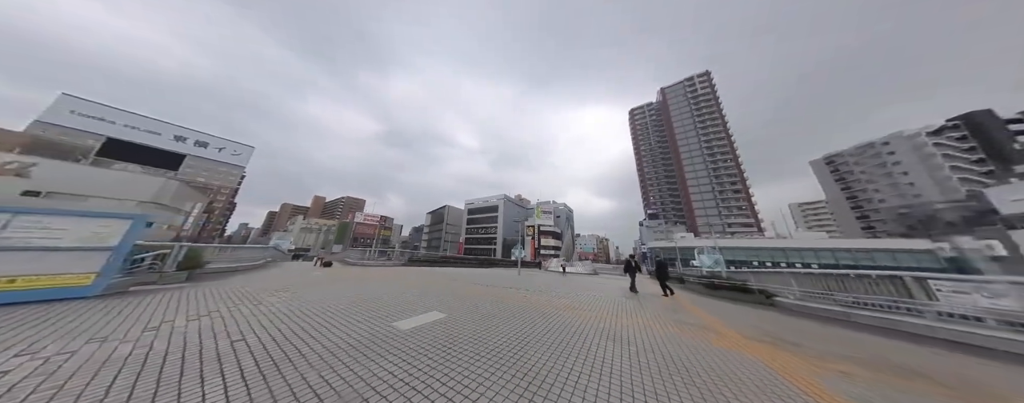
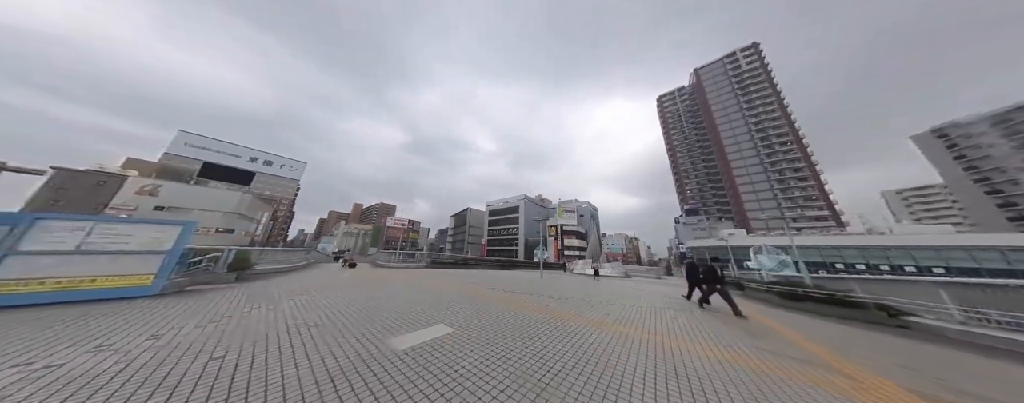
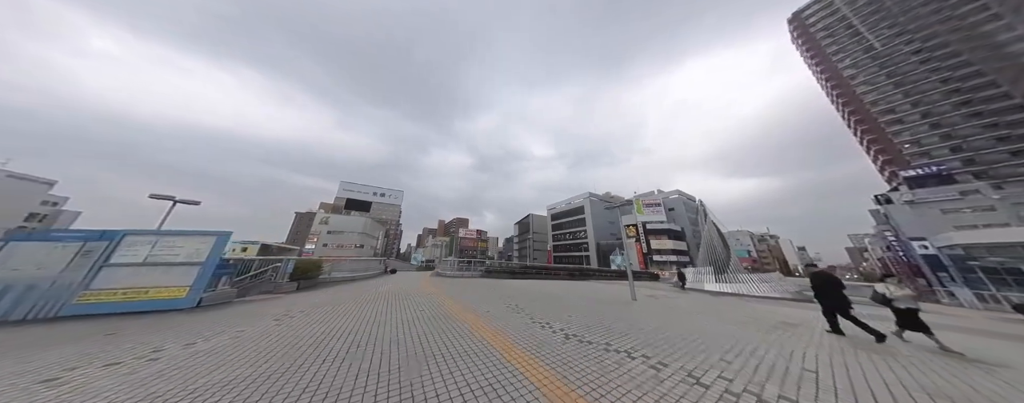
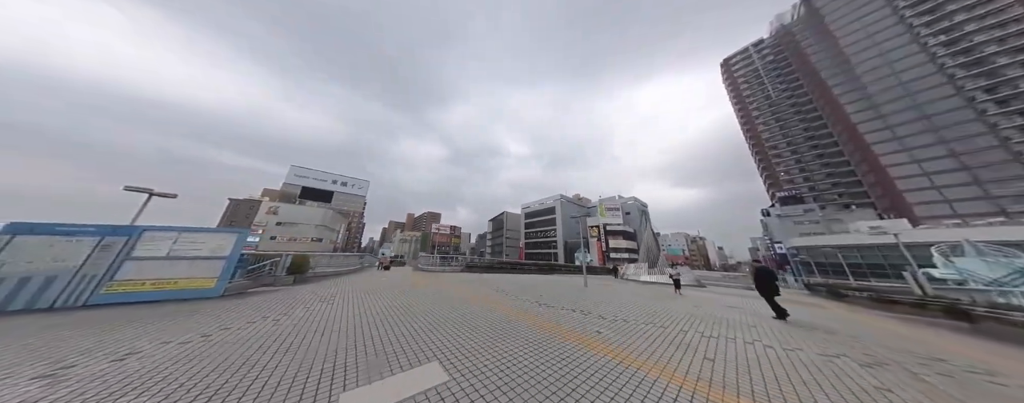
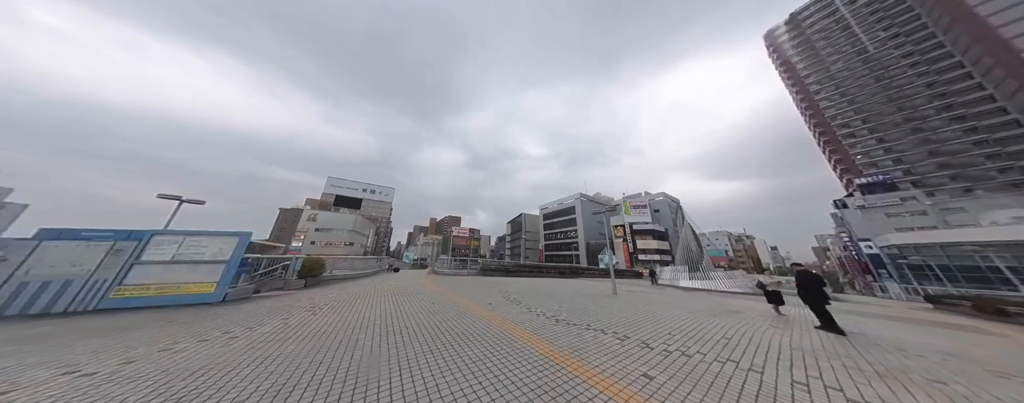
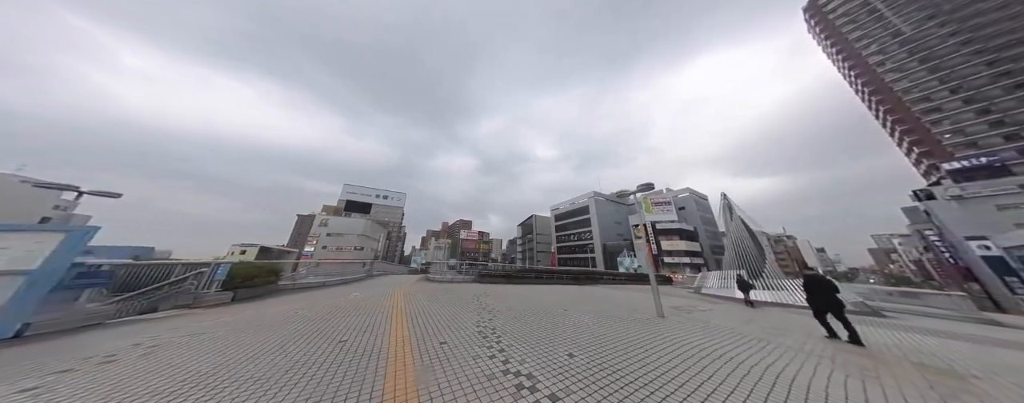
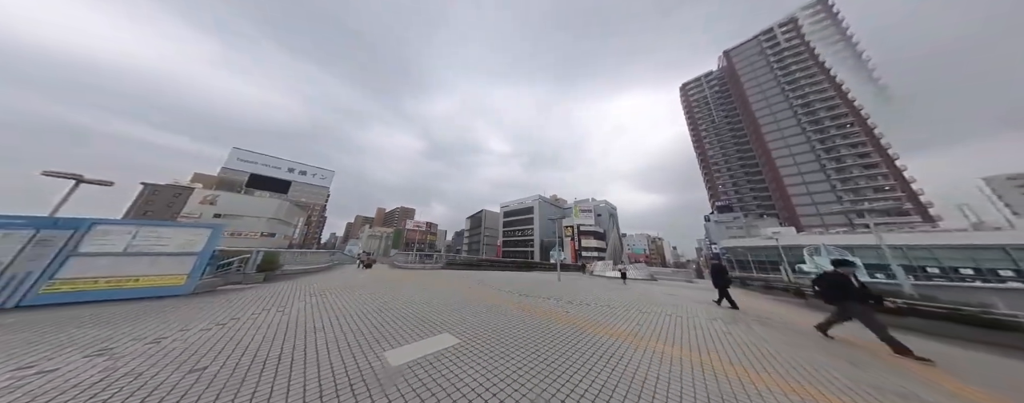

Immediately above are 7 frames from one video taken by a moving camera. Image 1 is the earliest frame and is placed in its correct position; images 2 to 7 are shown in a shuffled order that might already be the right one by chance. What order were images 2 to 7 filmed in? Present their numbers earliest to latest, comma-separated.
2, 7, 4, 5, 3, 6
